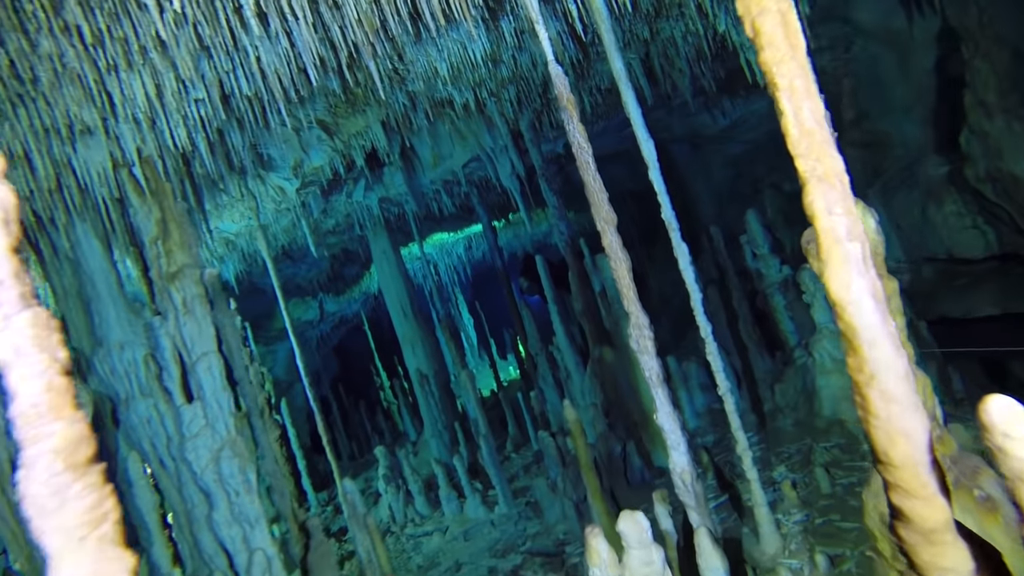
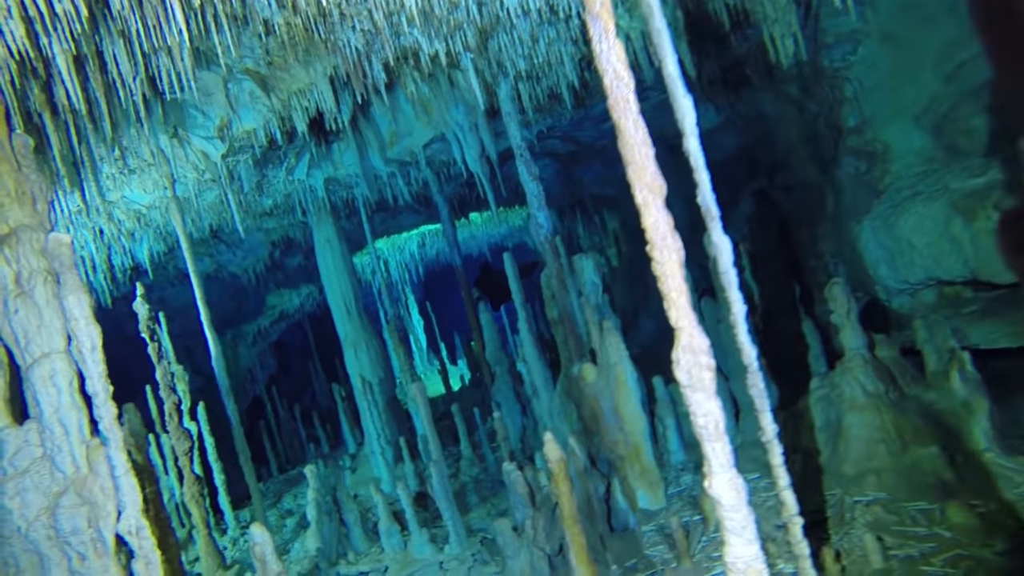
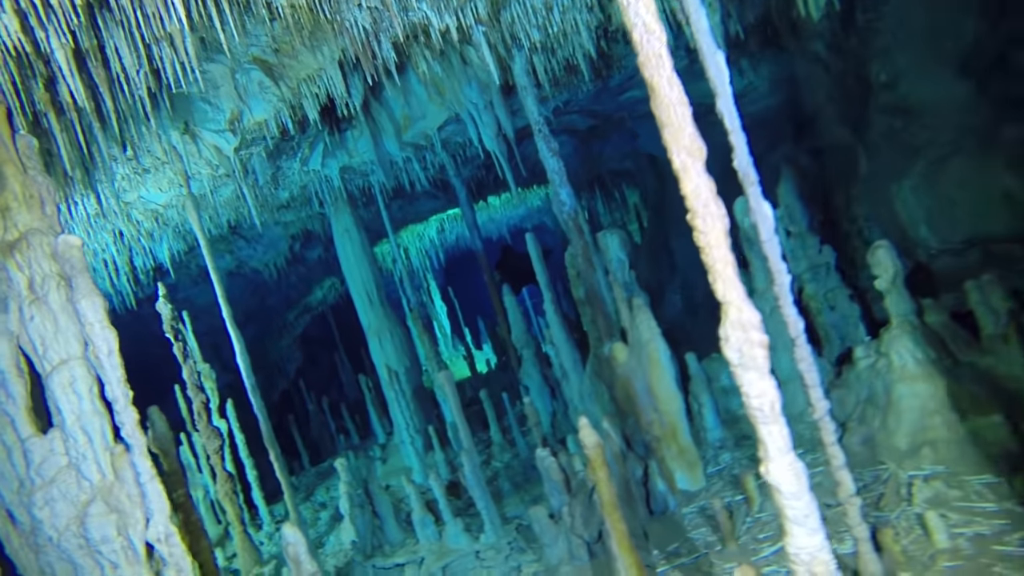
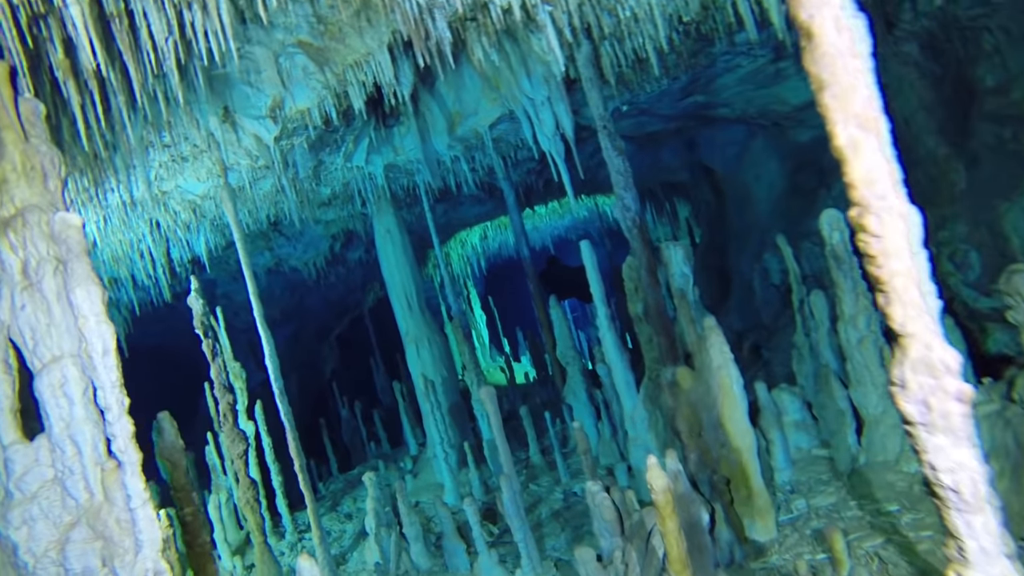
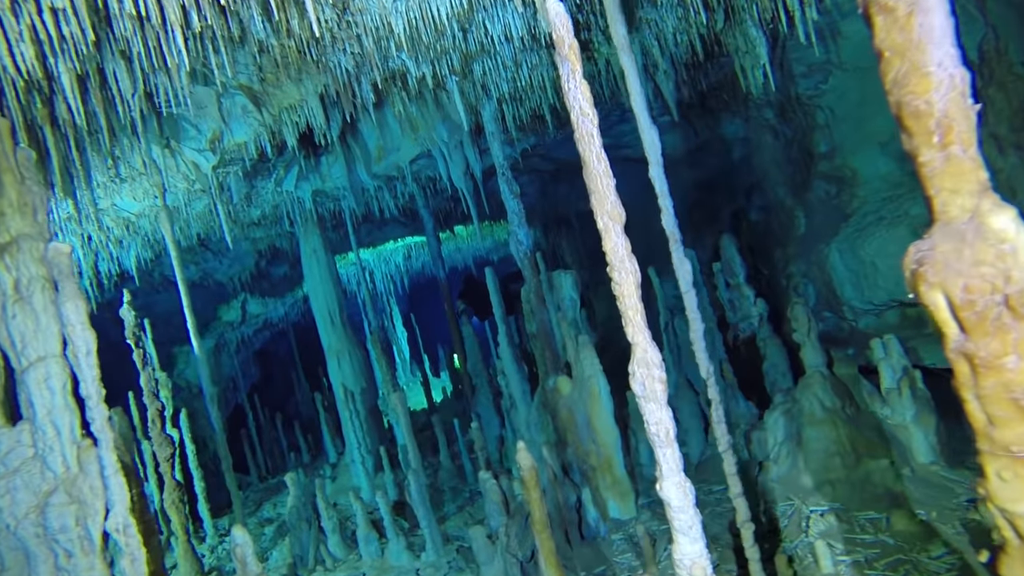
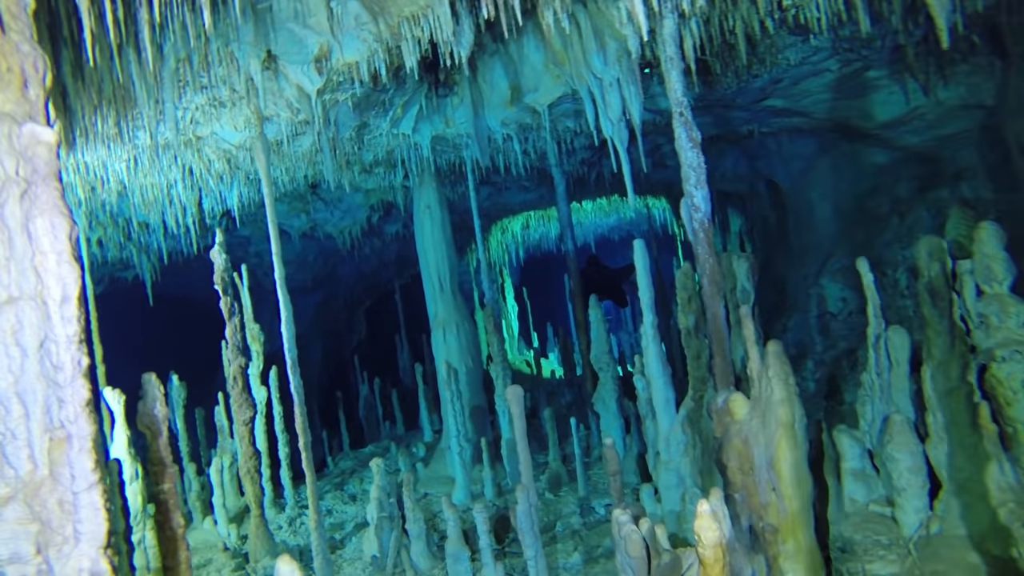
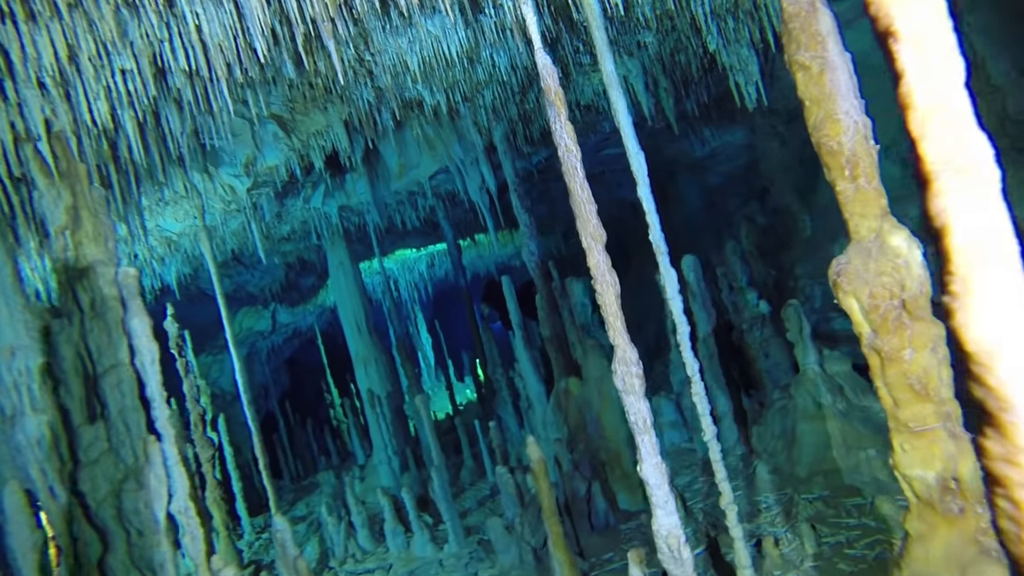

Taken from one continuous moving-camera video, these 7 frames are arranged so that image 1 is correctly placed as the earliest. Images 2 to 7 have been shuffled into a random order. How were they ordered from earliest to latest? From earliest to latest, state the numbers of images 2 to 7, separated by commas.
7, 5, 2, 3, 4, 6
